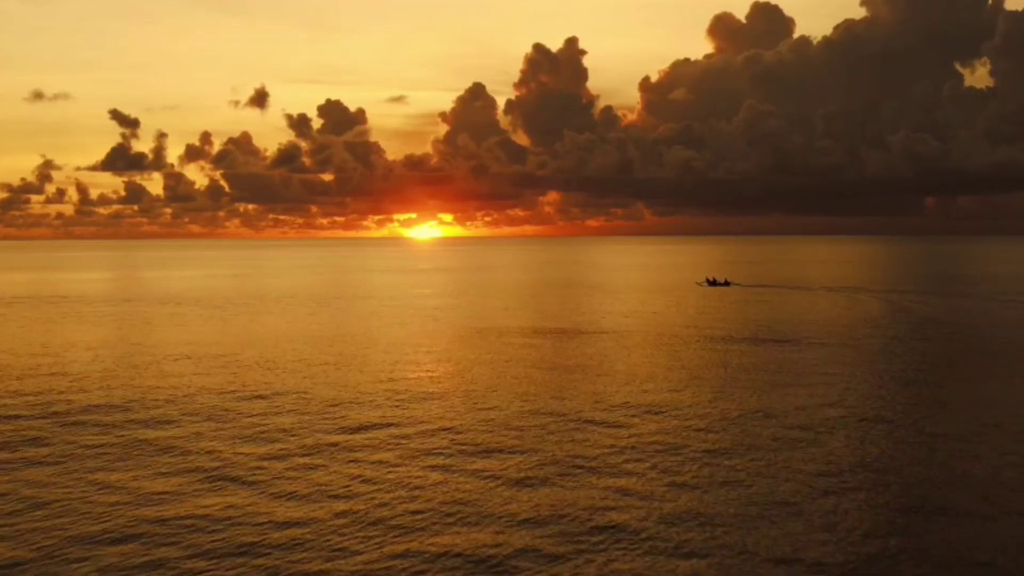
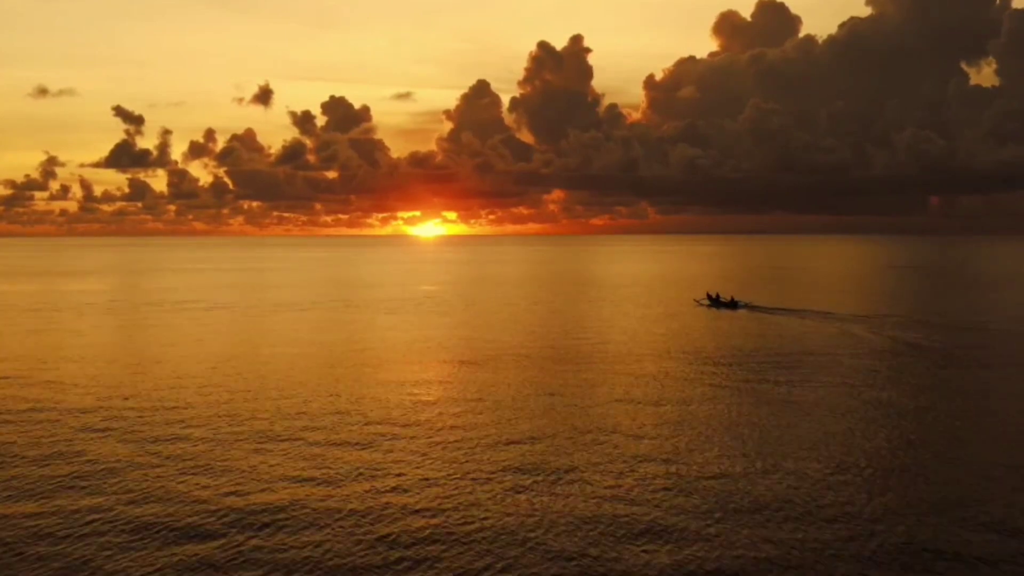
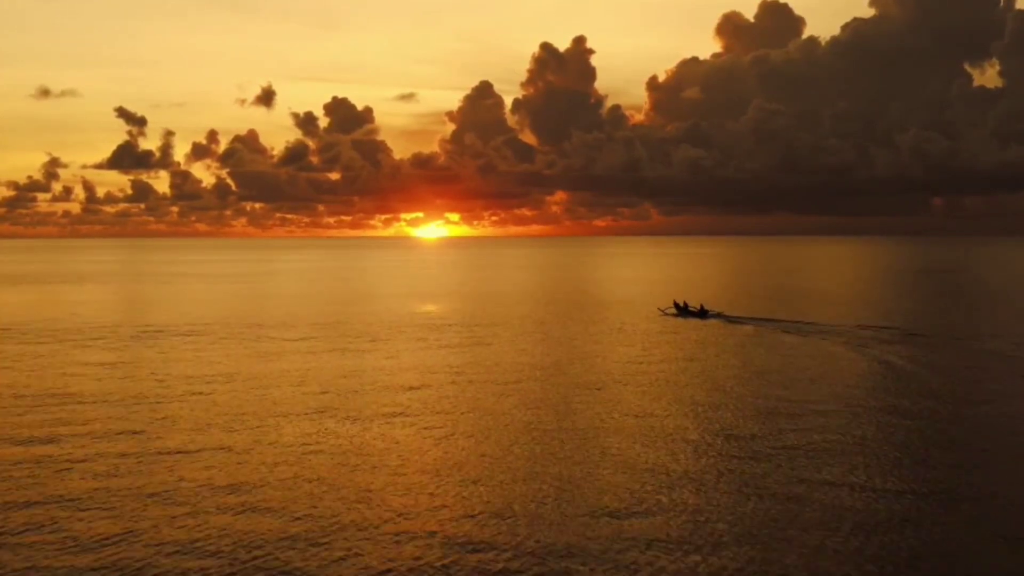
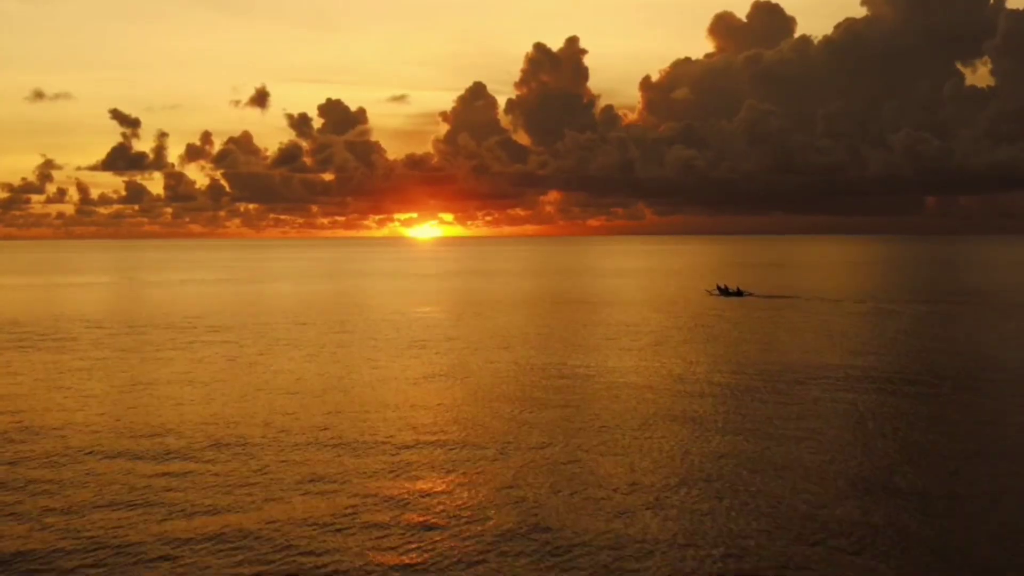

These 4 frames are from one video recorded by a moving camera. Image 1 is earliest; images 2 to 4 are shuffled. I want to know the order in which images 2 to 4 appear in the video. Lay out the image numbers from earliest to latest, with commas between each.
4, 2, 3
